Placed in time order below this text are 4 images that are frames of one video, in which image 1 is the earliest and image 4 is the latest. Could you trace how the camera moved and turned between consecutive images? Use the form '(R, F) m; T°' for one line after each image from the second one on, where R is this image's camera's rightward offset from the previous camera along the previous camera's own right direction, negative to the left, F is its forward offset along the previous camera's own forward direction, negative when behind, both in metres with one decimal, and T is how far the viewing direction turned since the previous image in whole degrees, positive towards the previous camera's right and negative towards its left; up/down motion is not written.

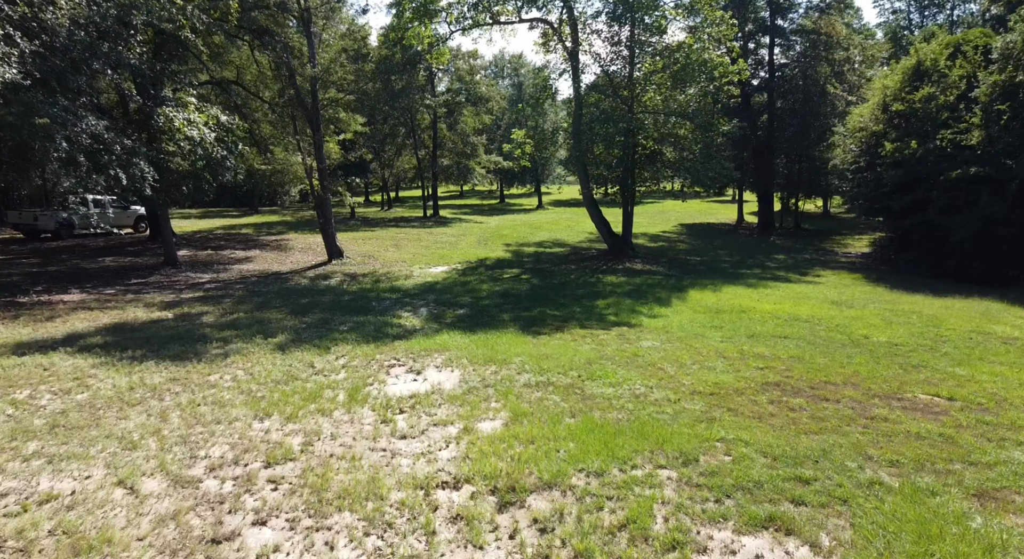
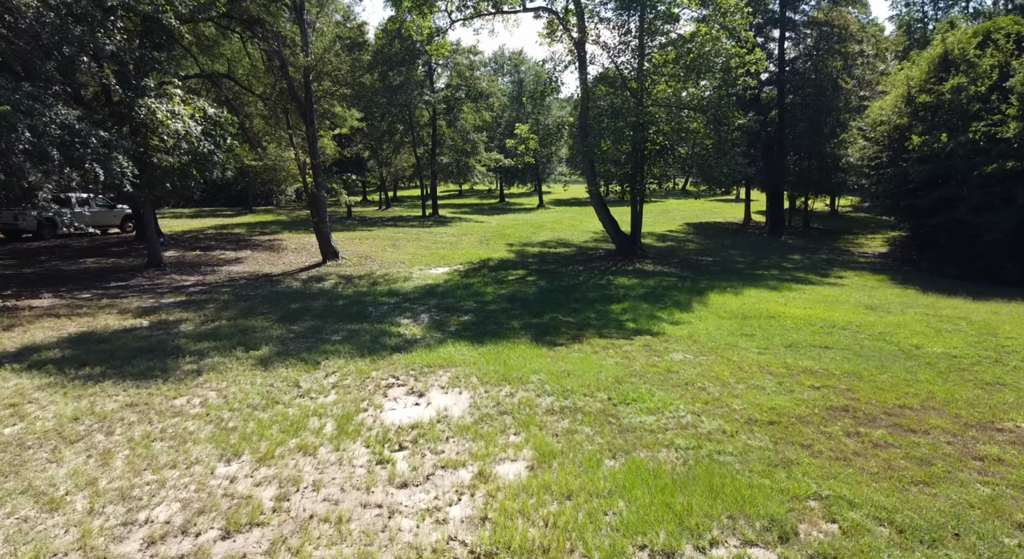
(-0.2, +0.8) m; 0°
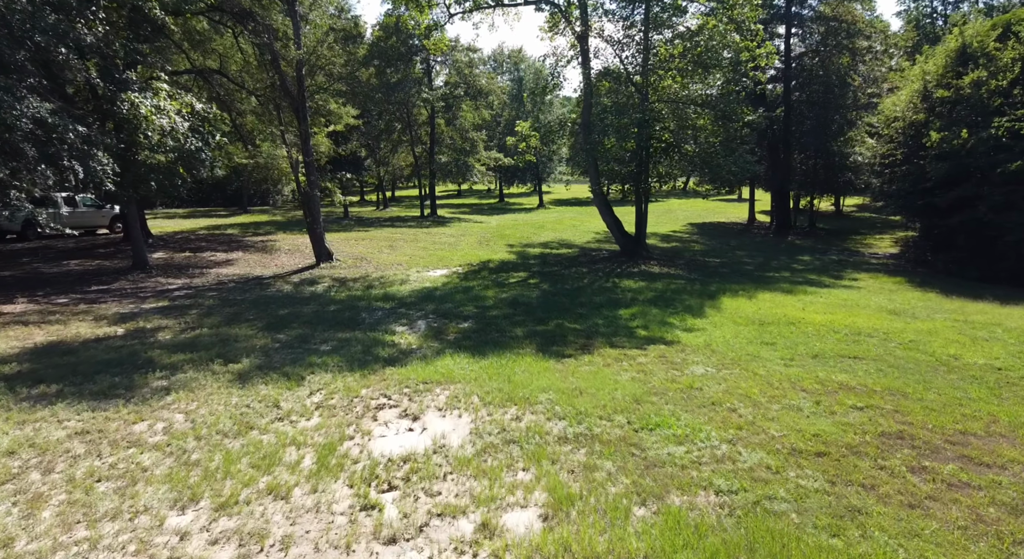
(-0.1, +0.6) m; 0°
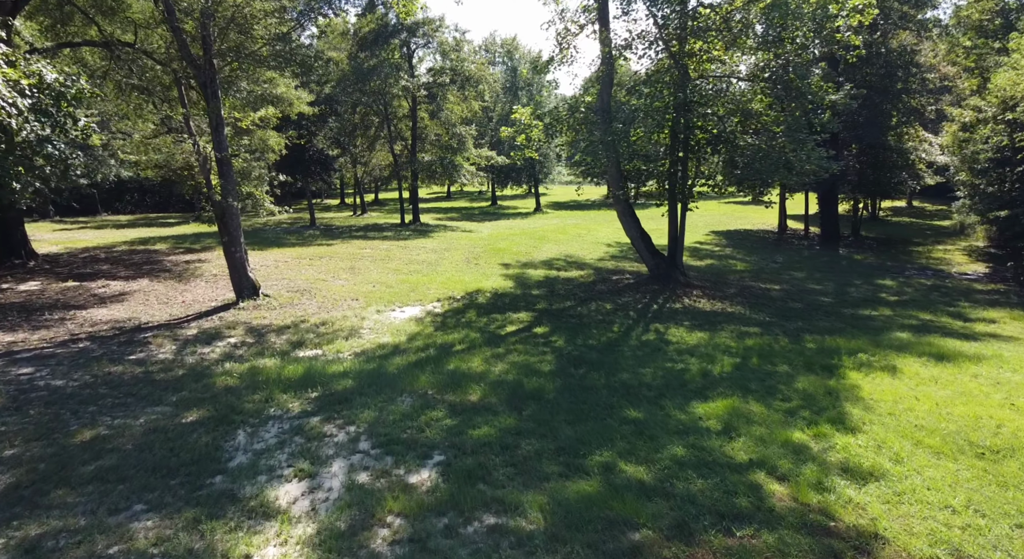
(-0.1, +4.1) m; +1°
